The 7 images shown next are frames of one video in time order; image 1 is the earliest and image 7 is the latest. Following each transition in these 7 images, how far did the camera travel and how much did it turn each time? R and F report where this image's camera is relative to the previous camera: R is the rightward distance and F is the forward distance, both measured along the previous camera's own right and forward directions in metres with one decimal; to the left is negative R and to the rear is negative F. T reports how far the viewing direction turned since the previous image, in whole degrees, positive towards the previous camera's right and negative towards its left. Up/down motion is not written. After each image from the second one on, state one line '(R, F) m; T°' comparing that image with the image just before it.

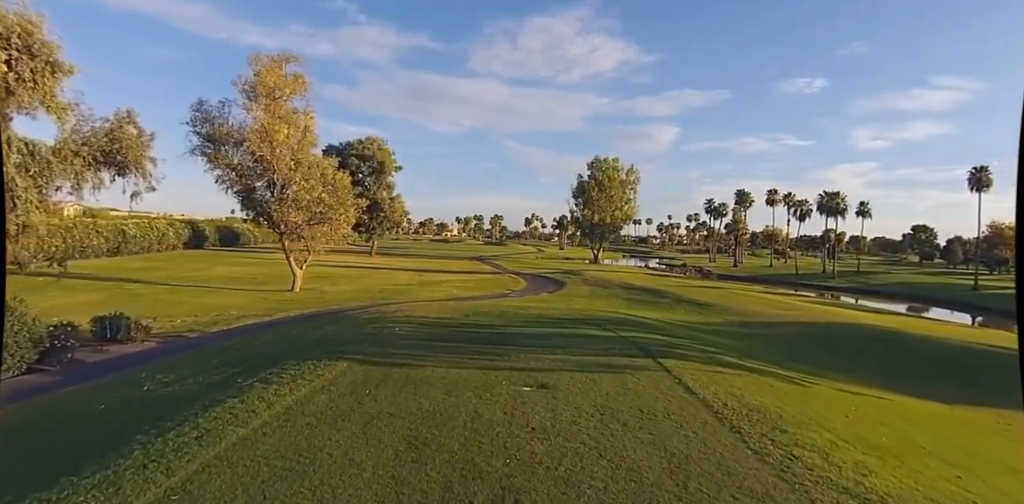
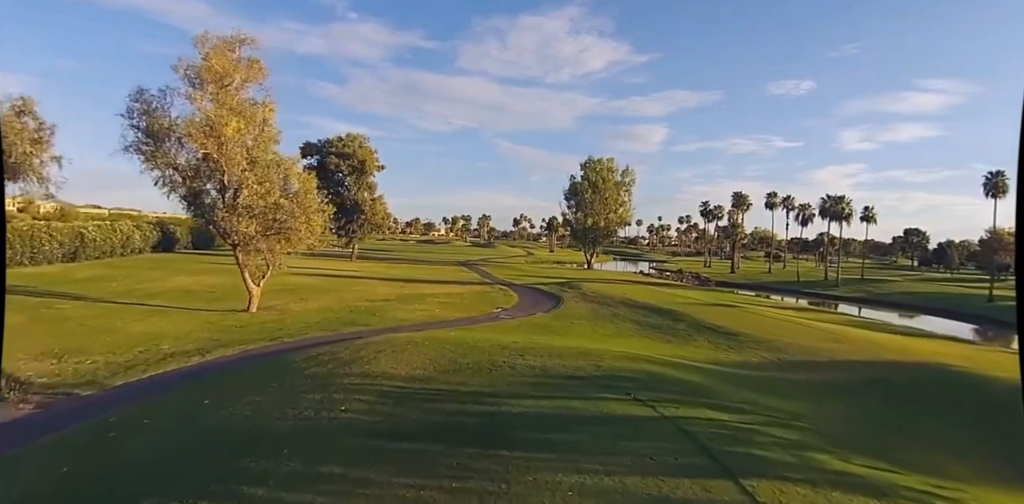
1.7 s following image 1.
(-0.1, +2.8) m; +1°
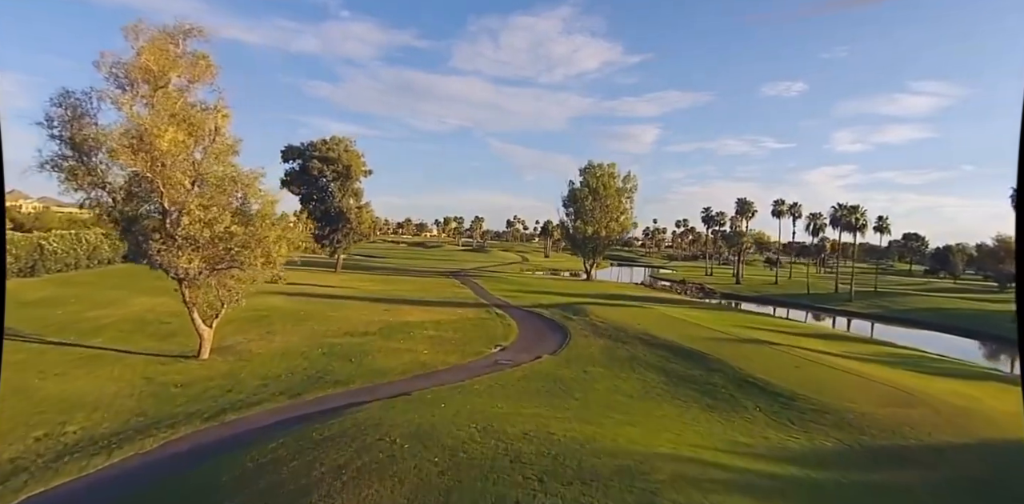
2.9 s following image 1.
(-0.3, +2.9) m; +1°
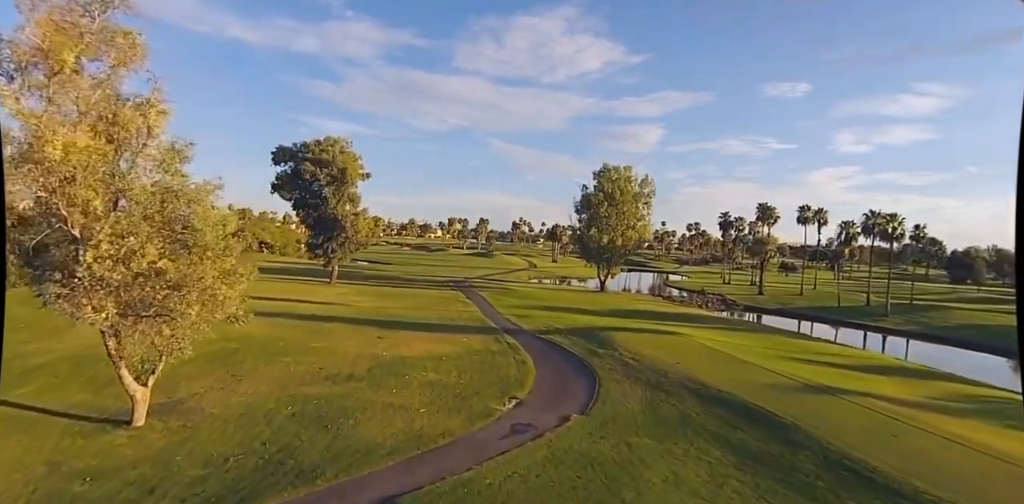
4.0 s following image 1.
(-0.5, +3.5) m; 0°
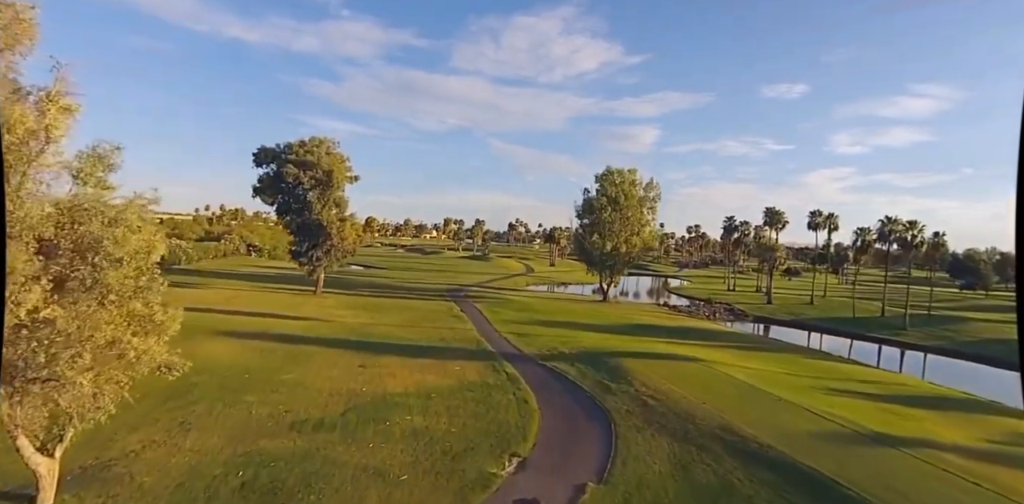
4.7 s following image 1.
(-0.1, +2.5) m; 0°
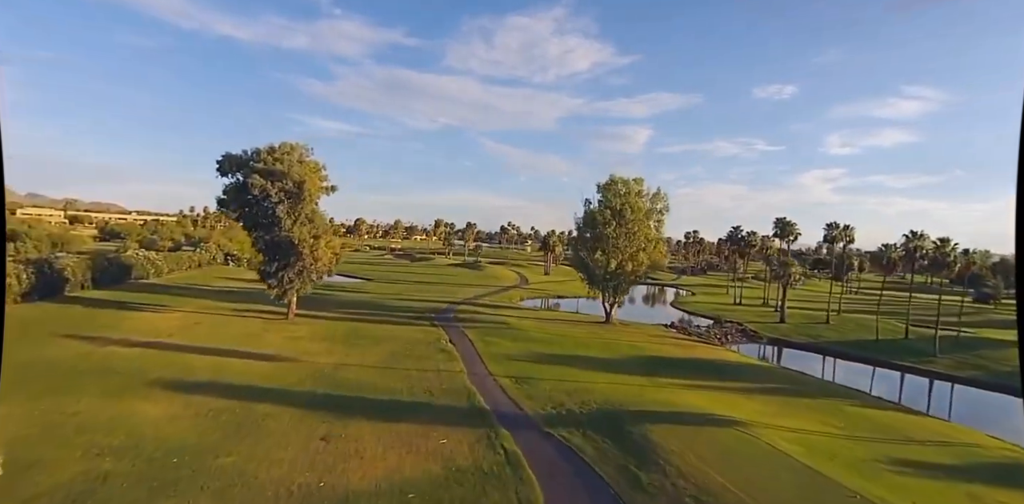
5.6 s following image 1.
(-0.2, +3.8) m; +1°
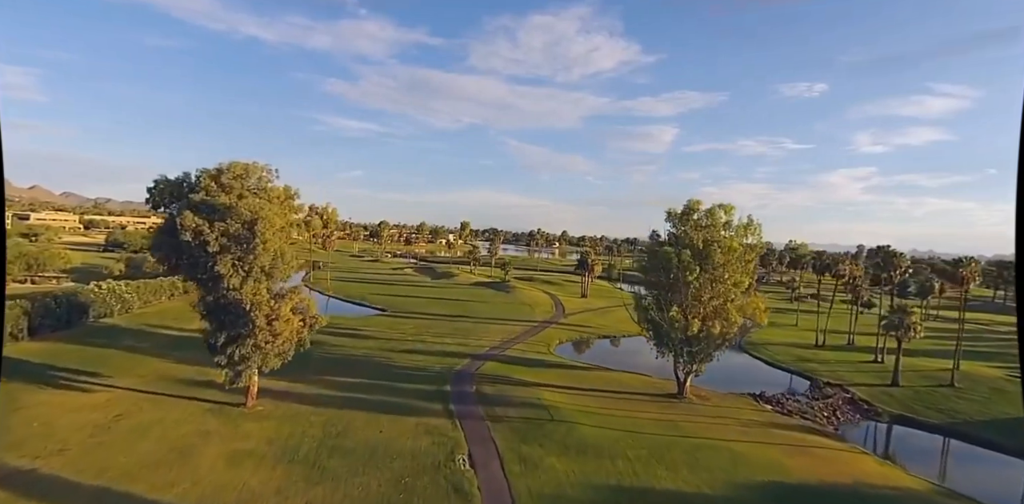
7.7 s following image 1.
(-1.2, +10.2) m; -3°
